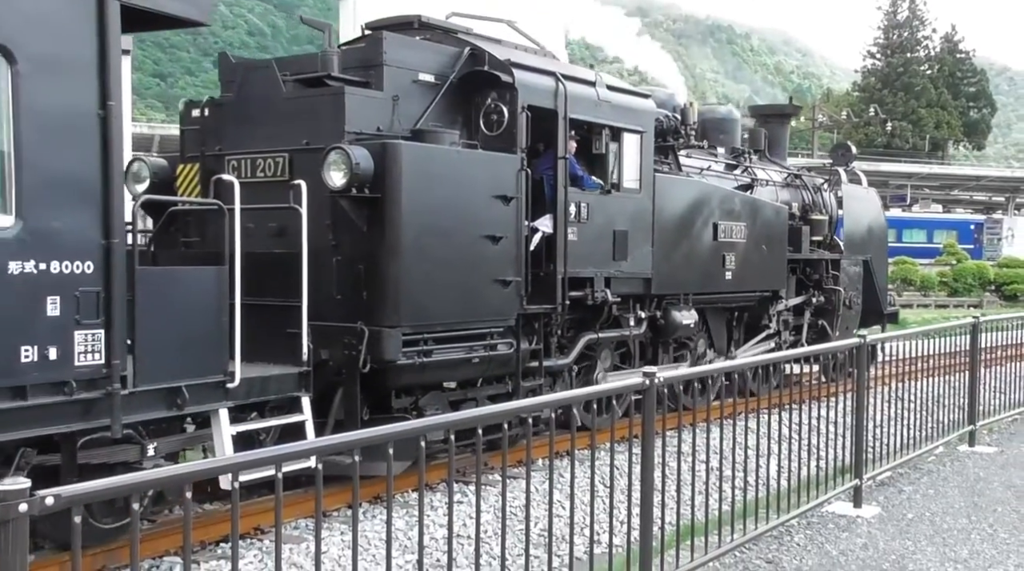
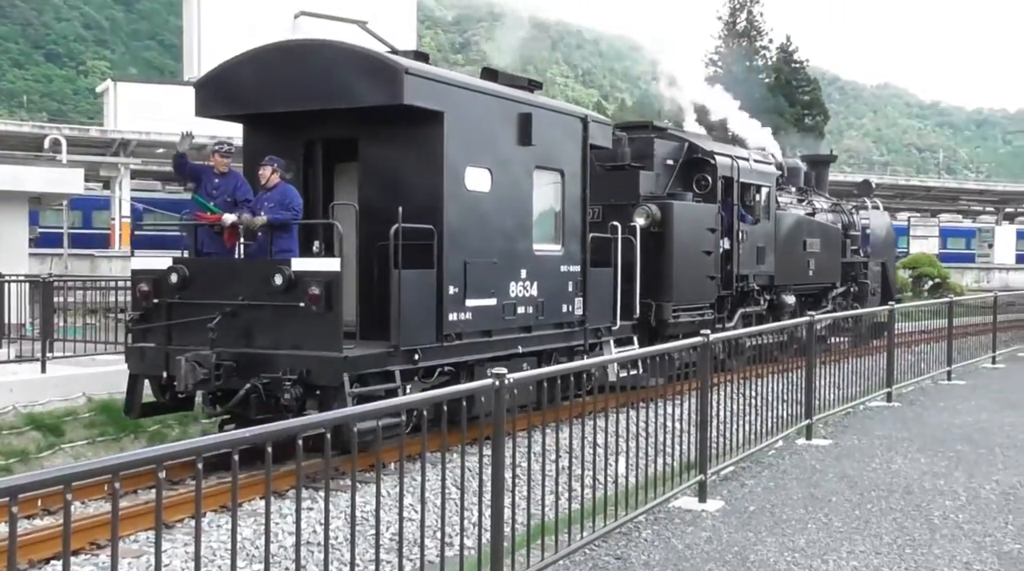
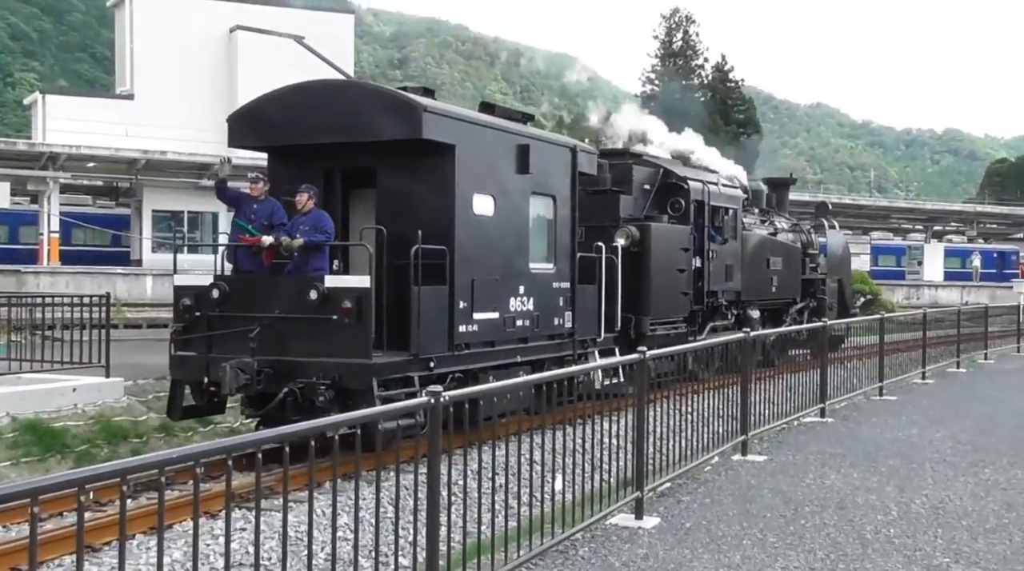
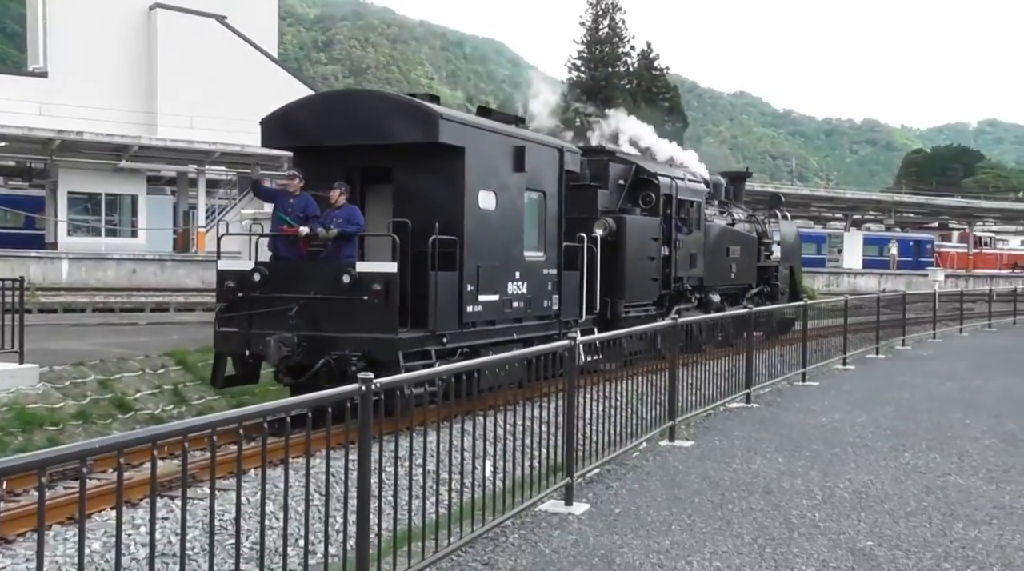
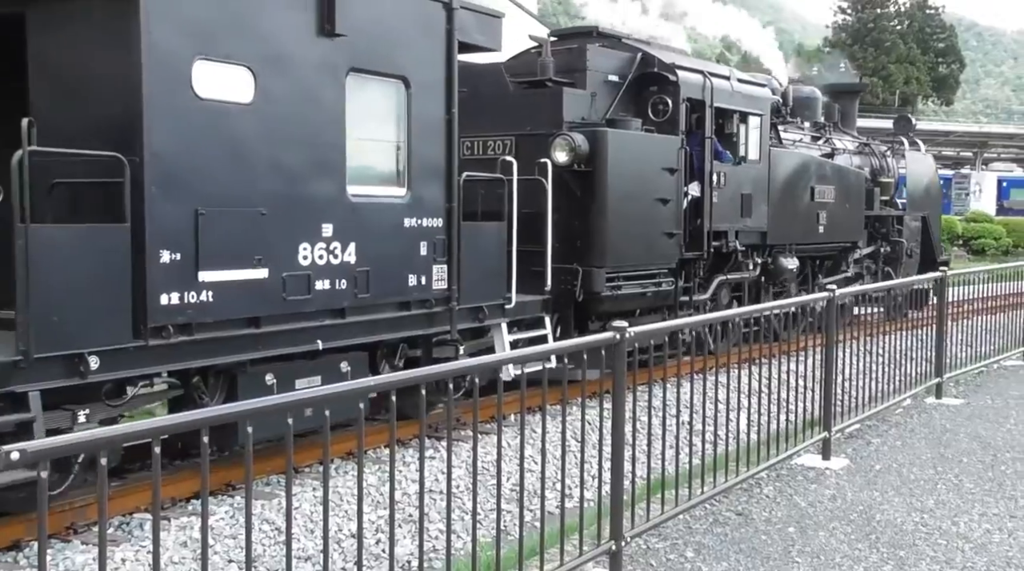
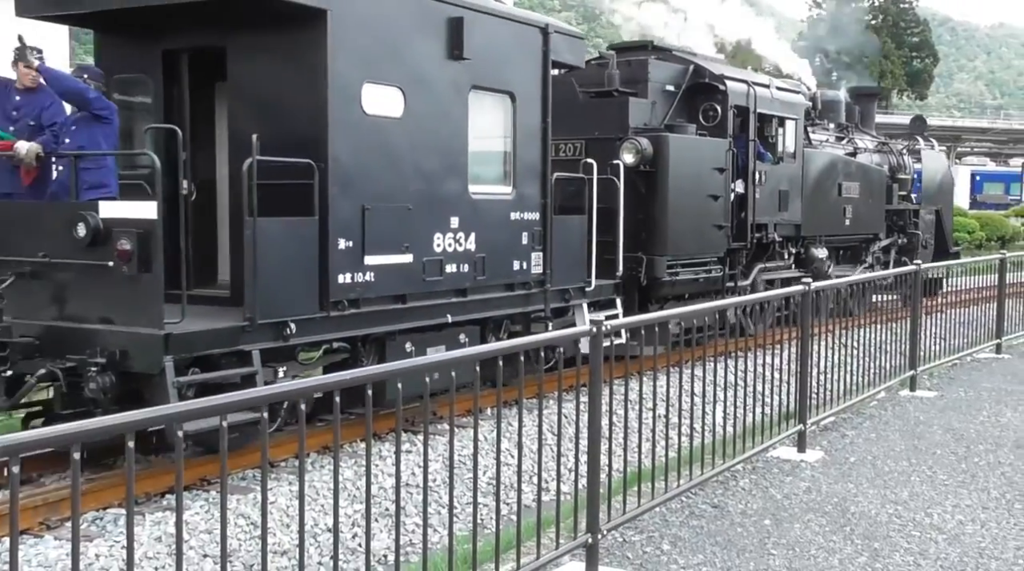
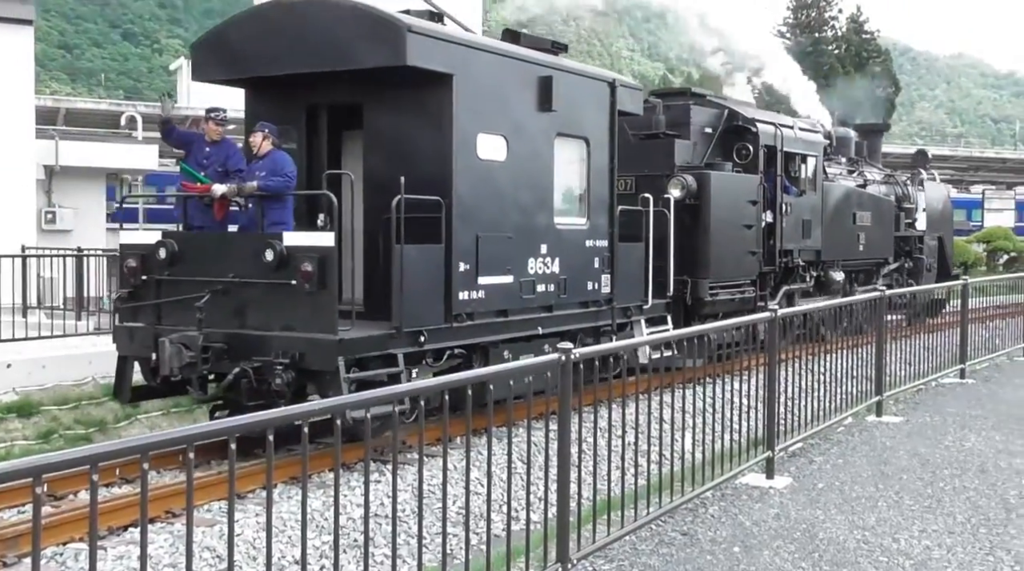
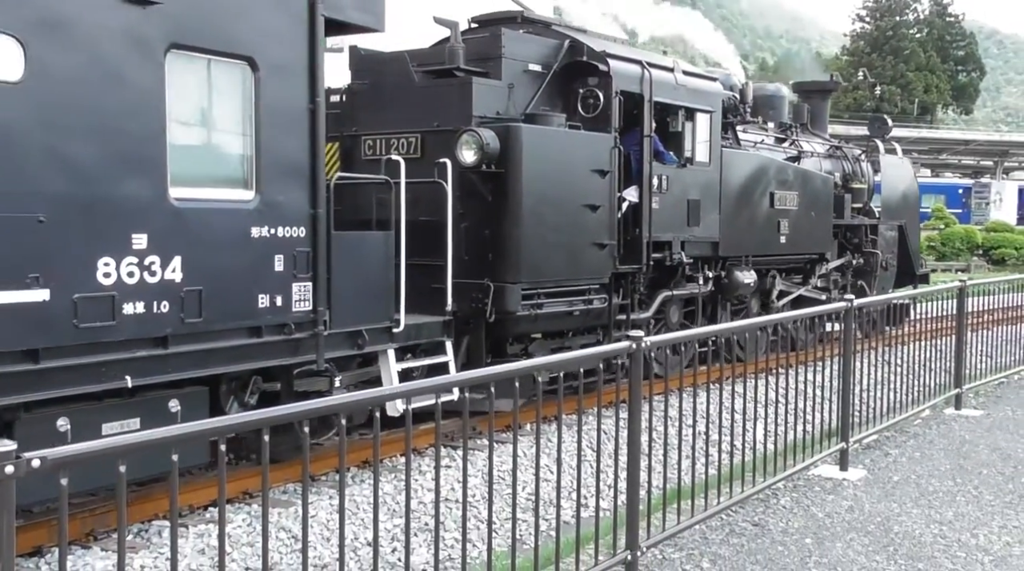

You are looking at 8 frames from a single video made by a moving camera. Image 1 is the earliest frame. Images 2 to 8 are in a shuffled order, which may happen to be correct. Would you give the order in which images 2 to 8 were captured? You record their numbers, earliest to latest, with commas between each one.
8, 5, 6, 7, 2, 3, 4
